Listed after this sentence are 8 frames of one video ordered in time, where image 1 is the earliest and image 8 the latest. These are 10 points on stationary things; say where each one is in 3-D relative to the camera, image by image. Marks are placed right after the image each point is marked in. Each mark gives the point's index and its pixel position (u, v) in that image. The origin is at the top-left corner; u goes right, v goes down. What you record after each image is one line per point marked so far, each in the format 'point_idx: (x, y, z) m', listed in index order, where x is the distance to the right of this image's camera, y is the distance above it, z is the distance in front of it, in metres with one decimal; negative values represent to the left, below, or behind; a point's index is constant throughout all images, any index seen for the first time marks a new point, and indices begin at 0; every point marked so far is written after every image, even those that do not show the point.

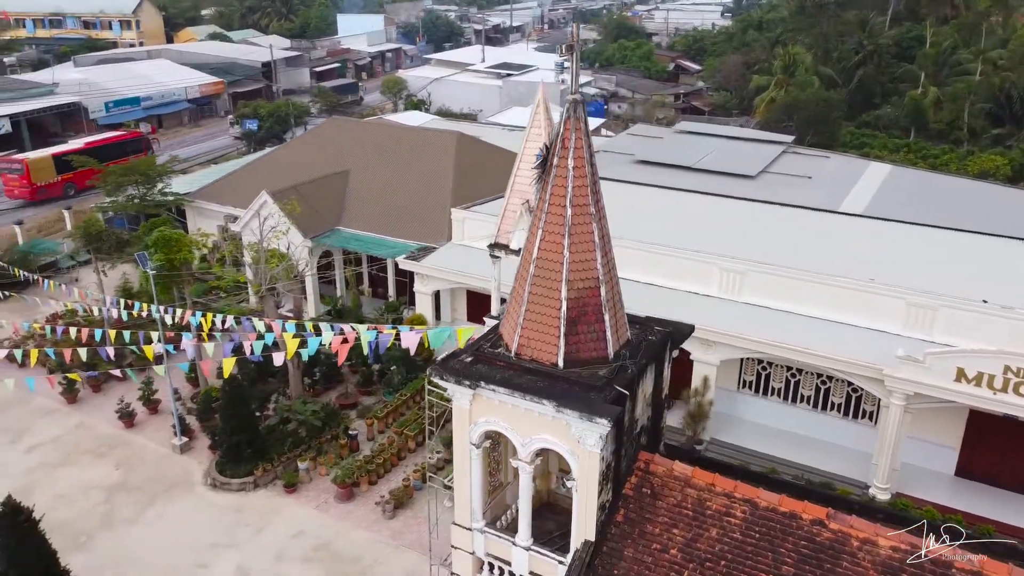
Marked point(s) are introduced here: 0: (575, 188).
0: (+0.6, +1.0, +7.8) m
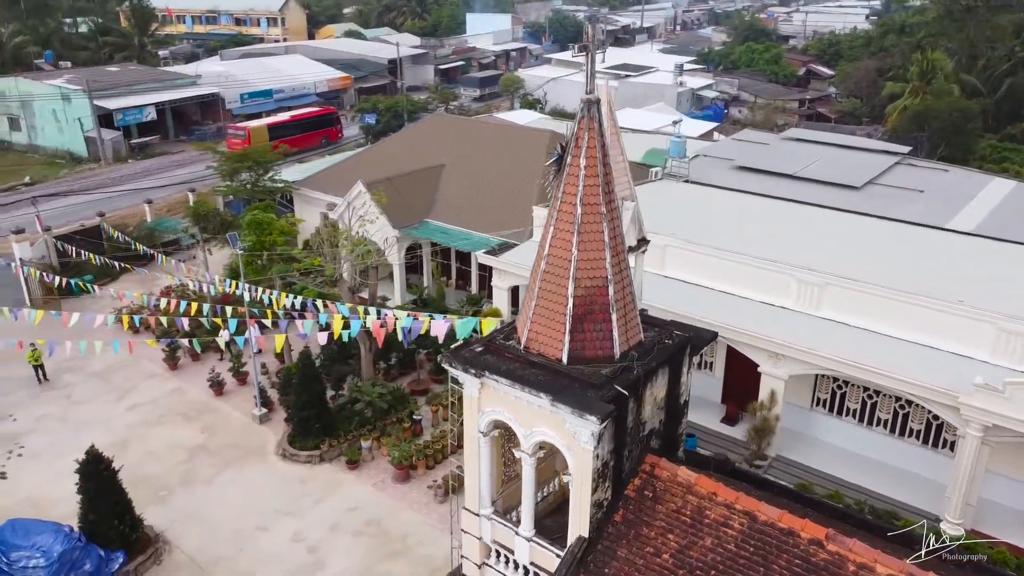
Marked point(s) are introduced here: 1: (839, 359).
0: (+0.7, +1.0, +7.9) m
1: (+6.1, -1.3, +15.0) m
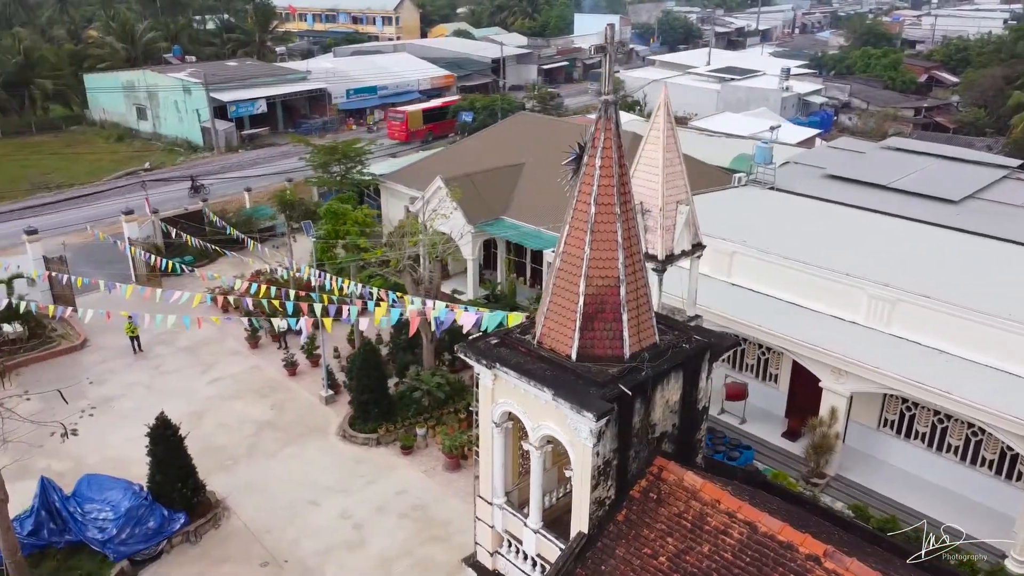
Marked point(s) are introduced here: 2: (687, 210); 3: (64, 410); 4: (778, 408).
0: (+0.9, +1.0, +8.0) m
1: (+7.0, -1.6, +14.3) m
2: (+3.0, +1.3, +13.6) m
3: (-10.3, -2.8, +18.5) m
4: (+5.9, -2.7, +18.0) m
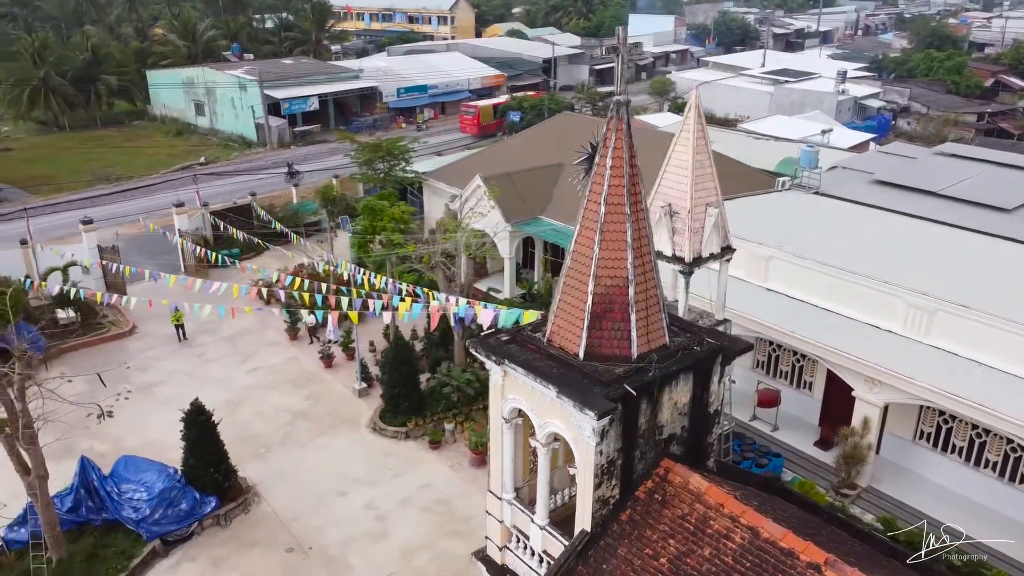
0: (+1.0, +1.0, +8.0) m
1: (+7.4, -1.8, +13.9) m
2: (+3.4, +1.3, +13.4) m
3: (-9.6, -2.5, +19.3) m
4: (+6.6, -2.8, +17.7) m
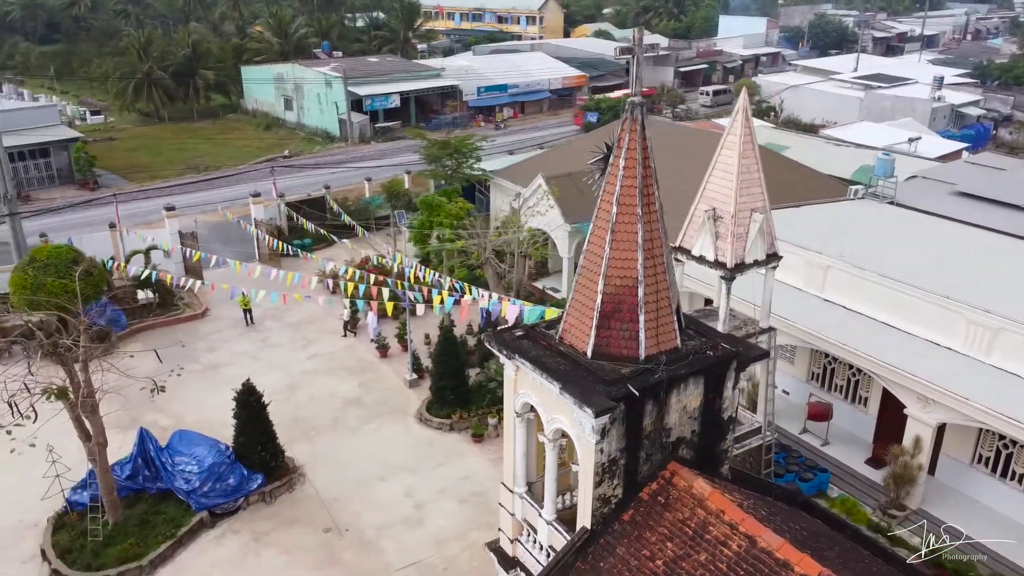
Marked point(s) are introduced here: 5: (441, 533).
0: (+1.1, +1.0, +8.0) m
1: (+8.0, -2.1, +13.3) m
2: (+4.1, +1.1, +13.2) m
3: (-8.4, -2.1, +20.3) m
4: (+7.5, -3.1, +17.1) m
5: (-1.3, -4.4, +14.6) m
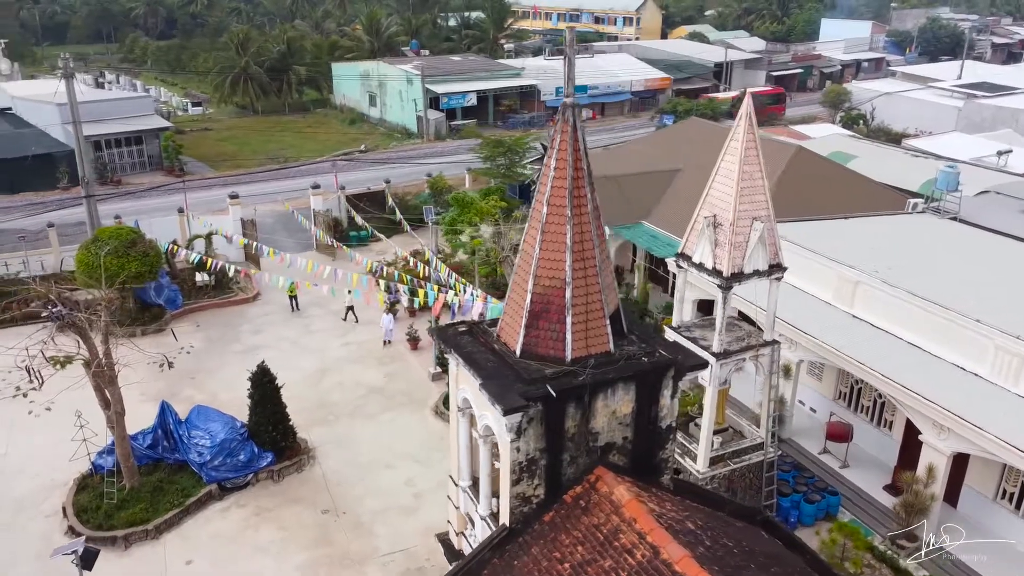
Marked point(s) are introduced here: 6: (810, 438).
0: (+0.4, +1.0, +8.0) m
1: (+7.7, -2.4, +12.4) m
2: (+4.0, +1.0, +12.8) m
3: (-7.7, -1.7, +21.4) m
4: (+7.6, -3.4, +16.3) m
5: (-1.5, -4.3, +14.9) m
6: (+6.4, -3.2, +17.2) m
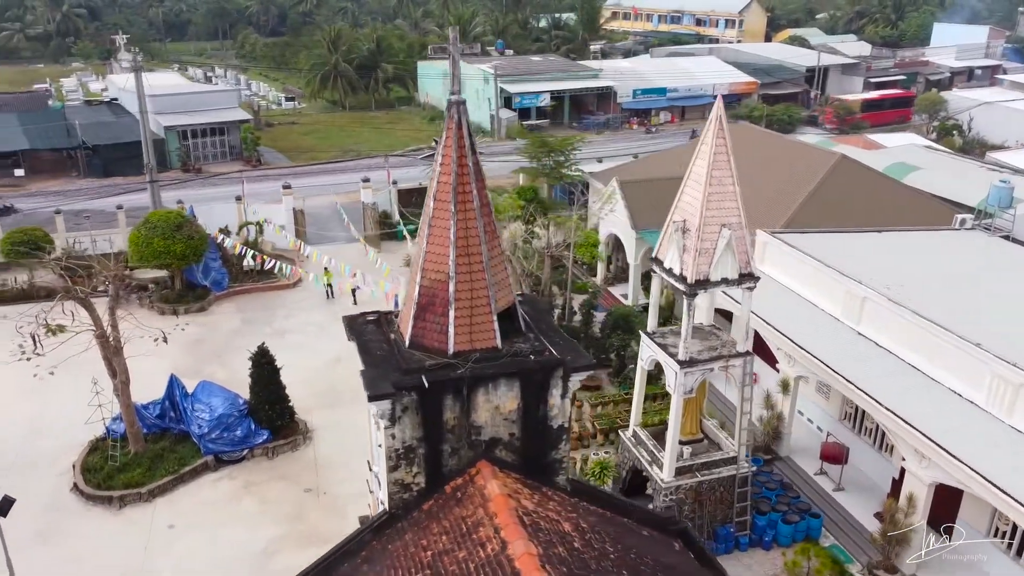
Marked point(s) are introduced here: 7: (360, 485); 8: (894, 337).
0: (-0.7, +1.1, +8.2) m
1: (+6.9, -2.8, +11.7) m
2: (+3.4, +0.8, +12.5) m
3: (-7.3, -1.2, +22.5) m
4: (+7.2, -3.7, +15.5) m
5: (-2.0, -4.2, +15.2) m
6: (+6.1, -3.5, +16.6) m
7: (-3.0, -3.9, +15.9) m
8: (+7.2, -0.9, +15.2) m
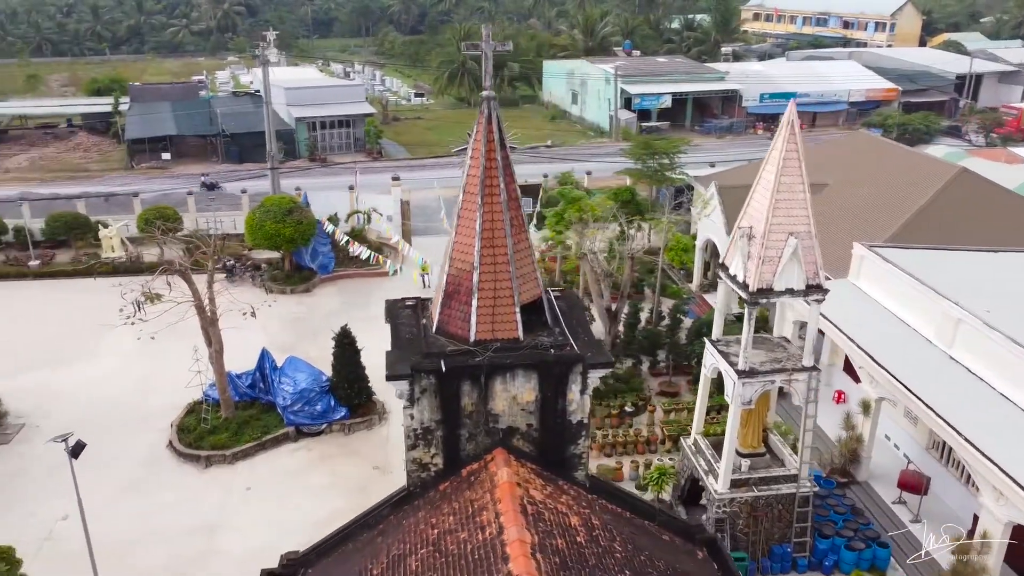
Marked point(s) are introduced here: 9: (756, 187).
0: (-0.4, +1.2, +8.5) m
1: (+7.3, -3.1, +10.7) m
2: (+4.3, +0.7, +12.1) m
3: (-4.8, -0.8, +23.6) m
4: (+8.3, -4.1, +14.5) m
5: (-0.9, -4.0, +15.6) m
6: (+7.3, -3.8, +15.7) m
7: (-1.8, -3.7, +16.5) m
8: (+8.4, -1.3, +14.2) m
9: (+3.8, +1.6, +12.5) m
